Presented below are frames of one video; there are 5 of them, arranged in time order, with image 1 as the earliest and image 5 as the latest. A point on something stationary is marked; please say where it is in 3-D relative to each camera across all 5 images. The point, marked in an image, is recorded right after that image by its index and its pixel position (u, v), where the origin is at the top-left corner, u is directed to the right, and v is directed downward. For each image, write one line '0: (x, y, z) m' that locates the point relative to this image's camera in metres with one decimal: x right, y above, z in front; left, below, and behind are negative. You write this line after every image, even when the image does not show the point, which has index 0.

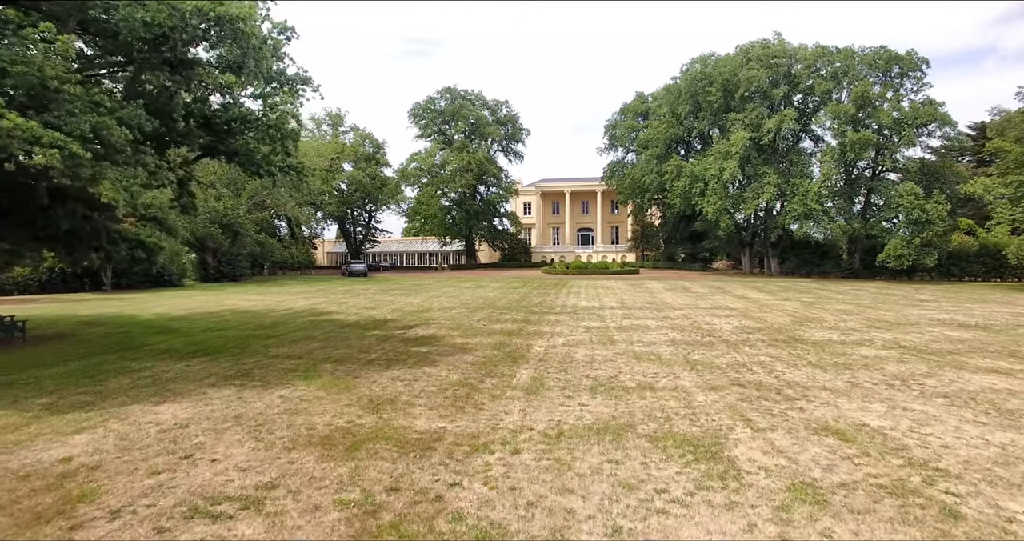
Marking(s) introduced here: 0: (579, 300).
0: (+4.0, -1.9, +16.9) m
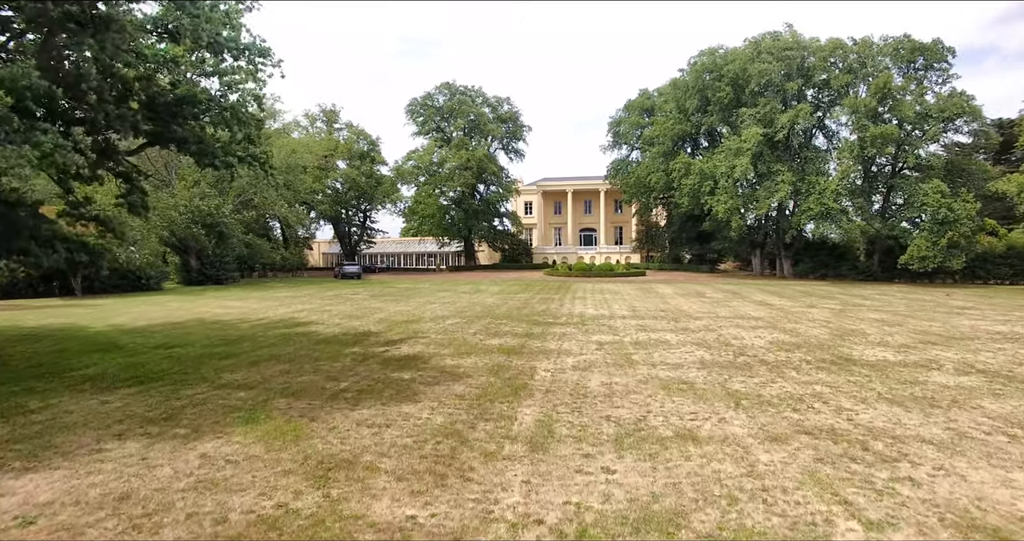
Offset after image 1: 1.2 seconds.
0: (+4.0, -2.1, +15.4) m
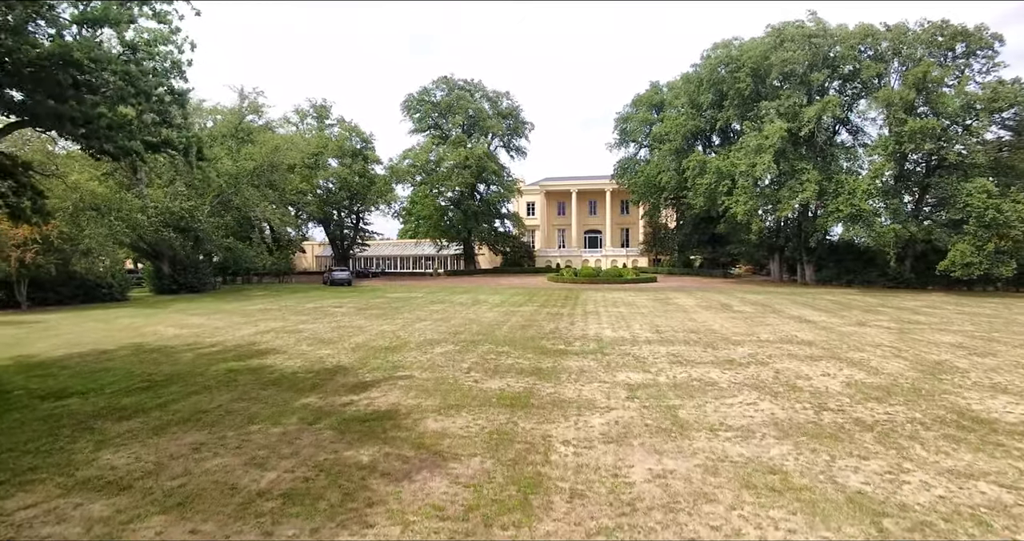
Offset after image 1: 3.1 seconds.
0: (+4.2, -2.7, +13.2) m
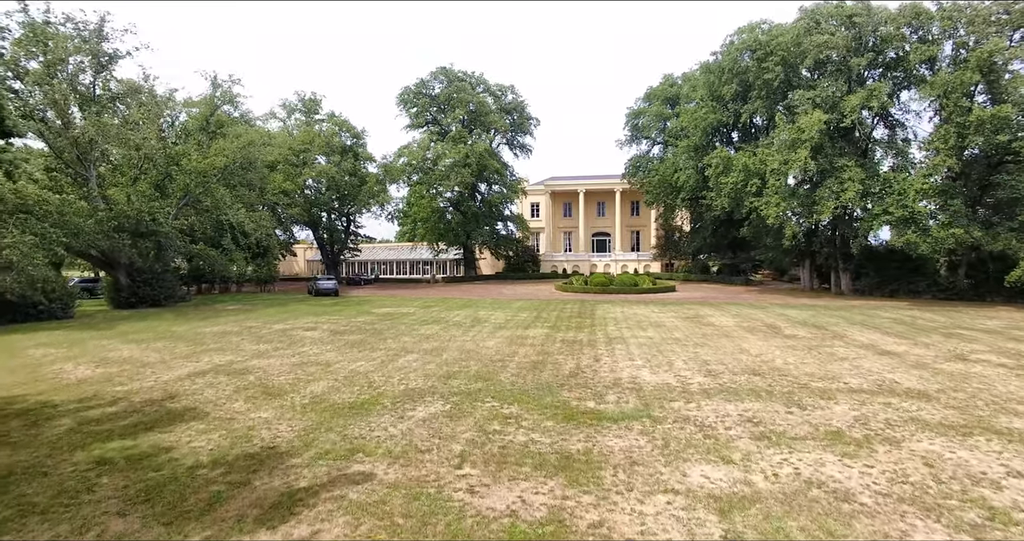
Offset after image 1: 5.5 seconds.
0: (+4.5, -3.6, +10.2) m
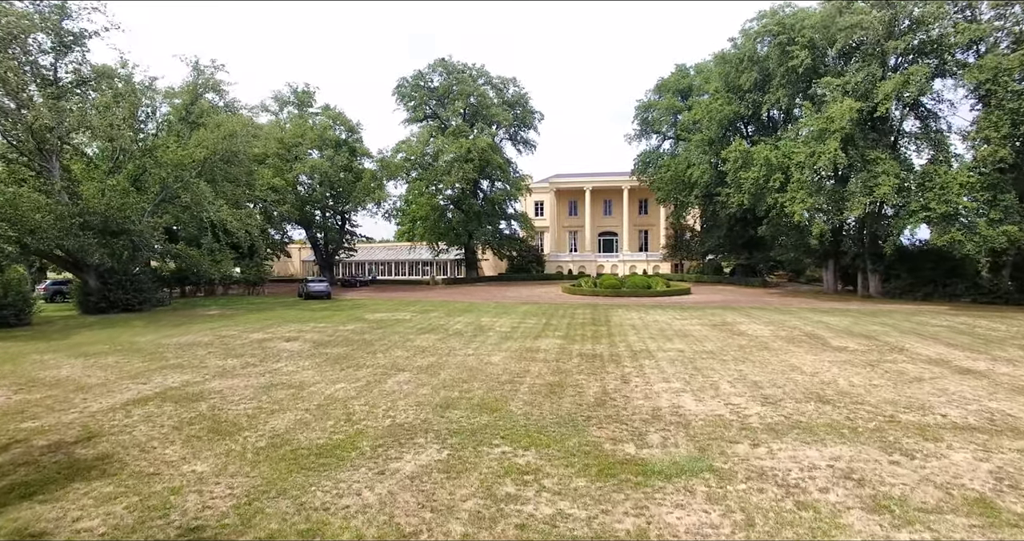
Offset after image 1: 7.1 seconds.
0: (+4.8, -3.7, +8.3) m
